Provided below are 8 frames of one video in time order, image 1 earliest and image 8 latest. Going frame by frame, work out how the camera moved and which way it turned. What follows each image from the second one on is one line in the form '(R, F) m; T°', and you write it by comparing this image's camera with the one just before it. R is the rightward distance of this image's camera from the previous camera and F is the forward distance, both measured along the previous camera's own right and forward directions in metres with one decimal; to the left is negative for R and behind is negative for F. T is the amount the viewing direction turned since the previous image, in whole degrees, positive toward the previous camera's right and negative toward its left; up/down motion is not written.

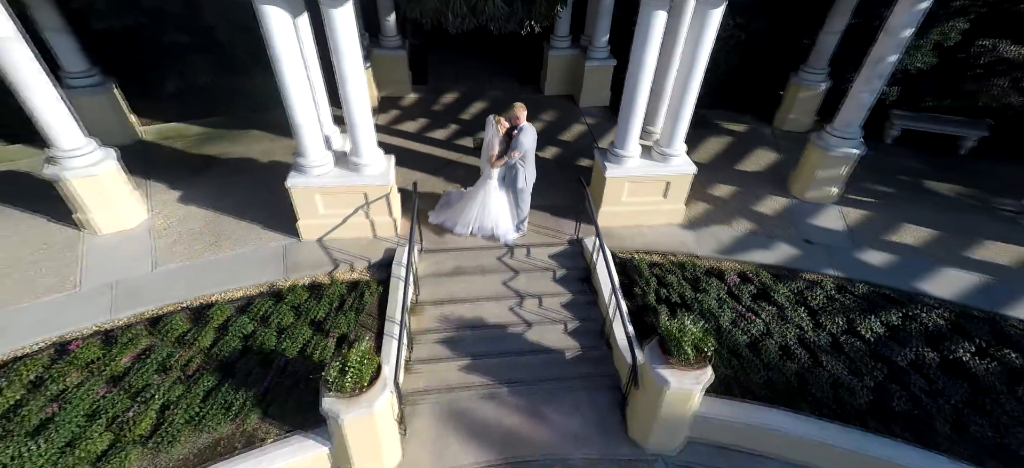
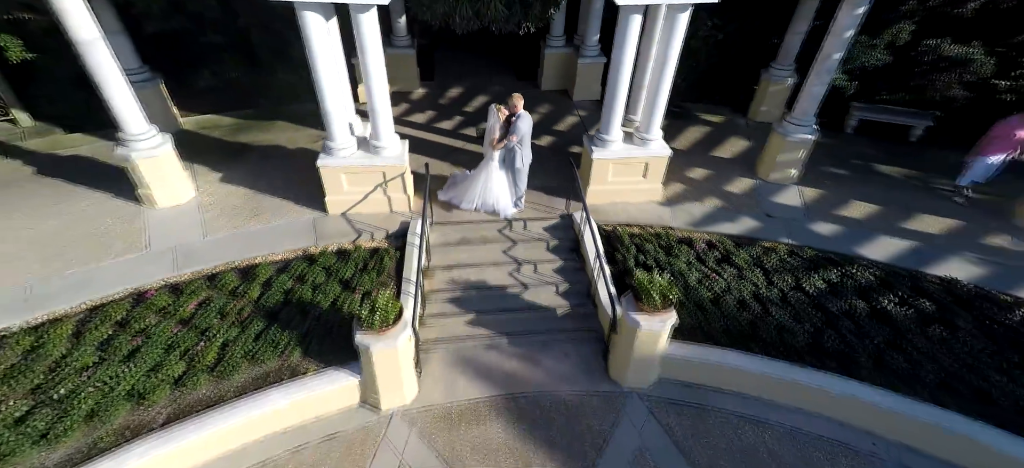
(0.0, -0.9) m; 0°
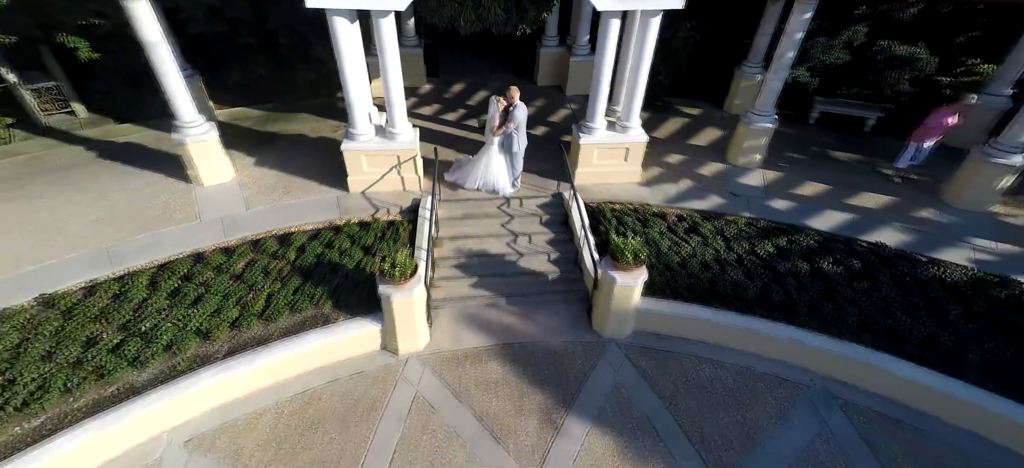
(+0.1, -1.0) m; 0°
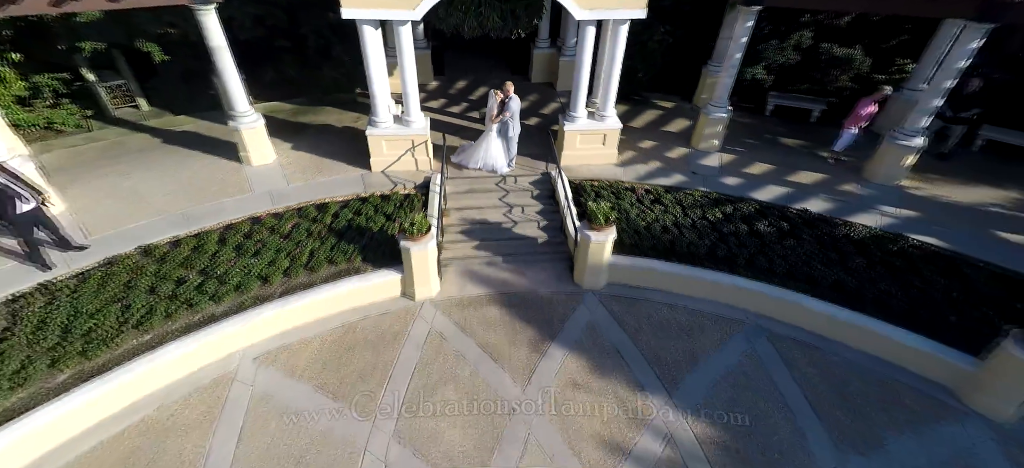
(+0.1, -1.5) m; 0°
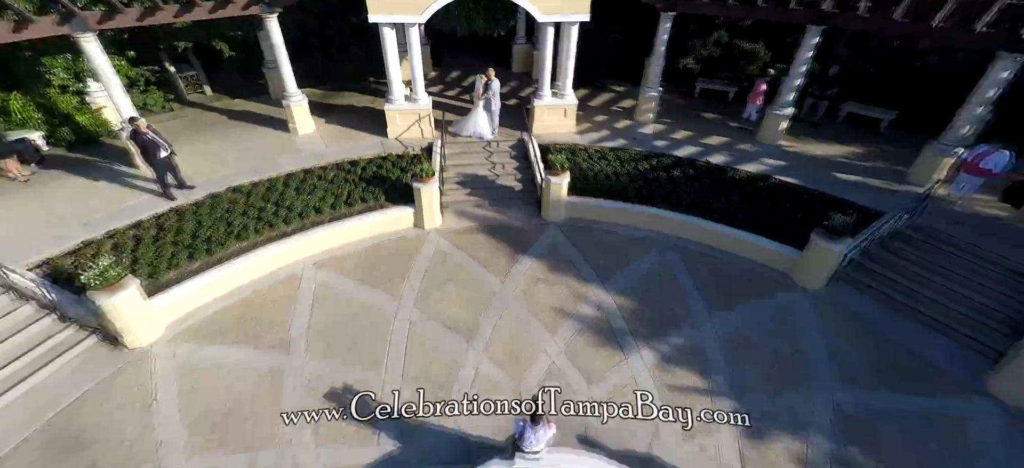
(+0.3, -2.9) m; +1°
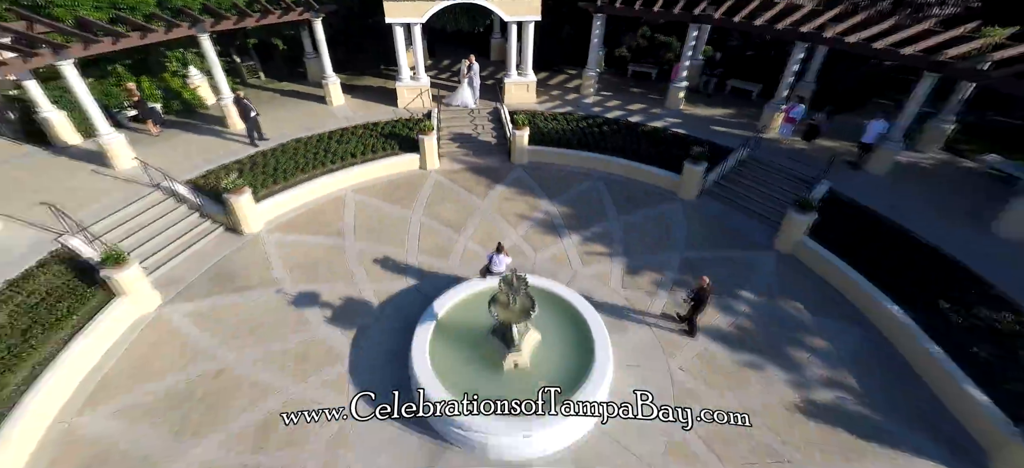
(+0.5, -4.4) m; +1°
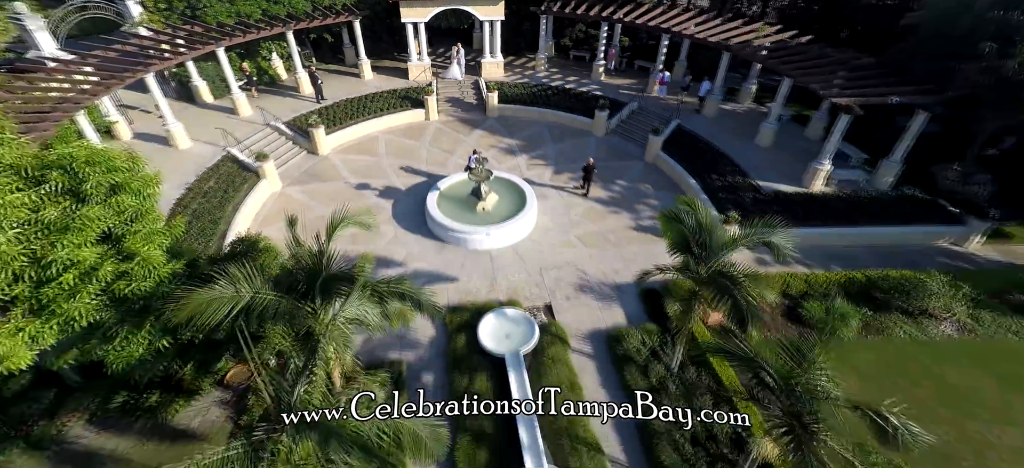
(+1.0, -7.4) m; +1°
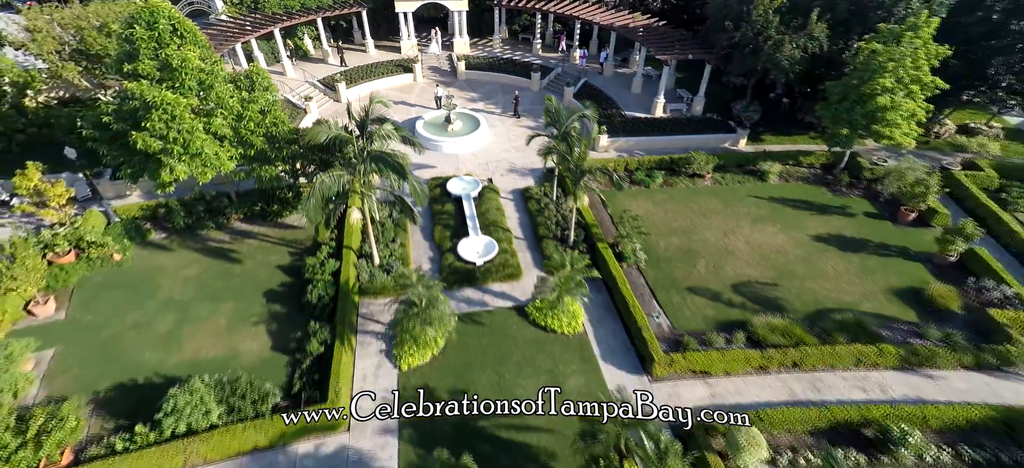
(+1.7, -9.1) m; +2°
